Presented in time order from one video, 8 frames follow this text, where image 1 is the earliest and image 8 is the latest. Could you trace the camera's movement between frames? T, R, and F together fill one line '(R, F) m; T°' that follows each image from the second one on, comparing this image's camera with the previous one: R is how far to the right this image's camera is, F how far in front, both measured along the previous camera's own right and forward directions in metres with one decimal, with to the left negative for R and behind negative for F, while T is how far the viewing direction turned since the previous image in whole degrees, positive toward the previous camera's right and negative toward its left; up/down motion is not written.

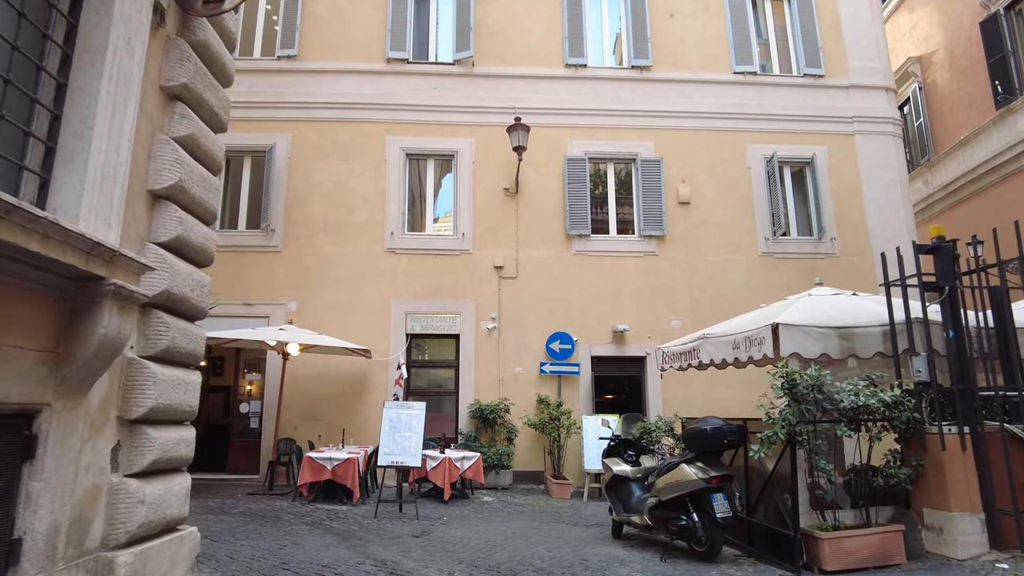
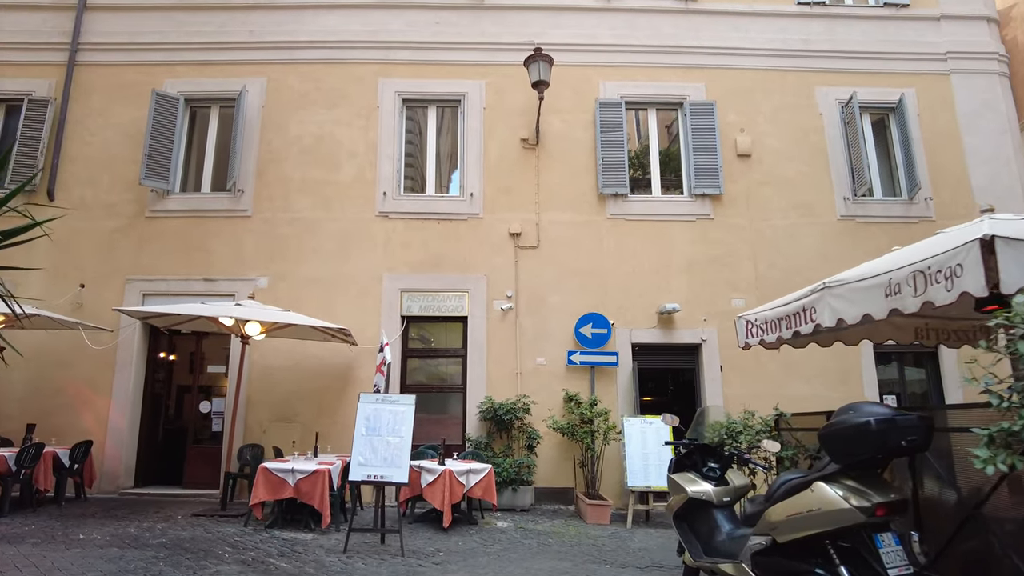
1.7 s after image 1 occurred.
(0.0, +2.1) m; -2°
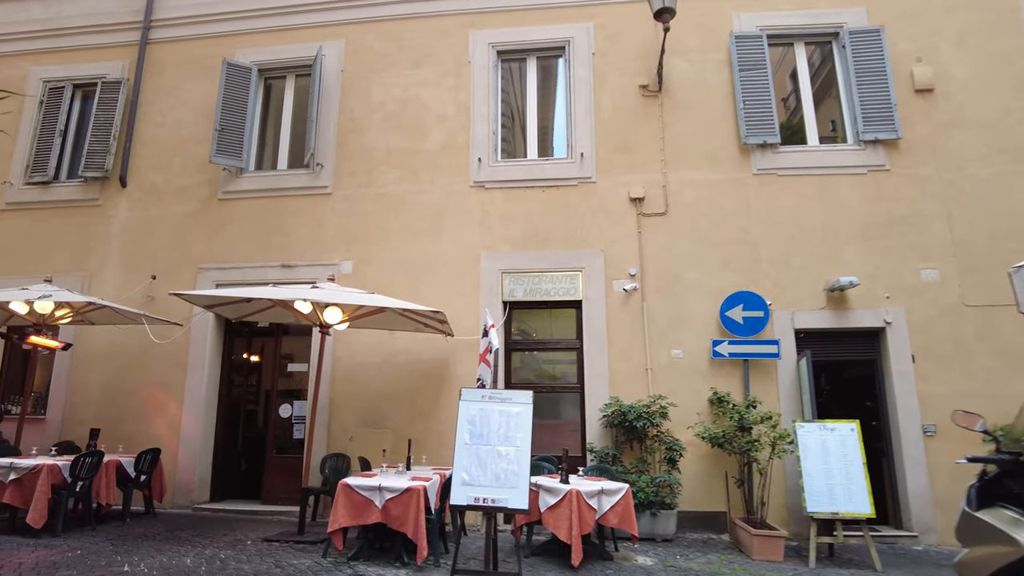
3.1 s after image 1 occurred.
(-0.4, +1.5) m; -7°
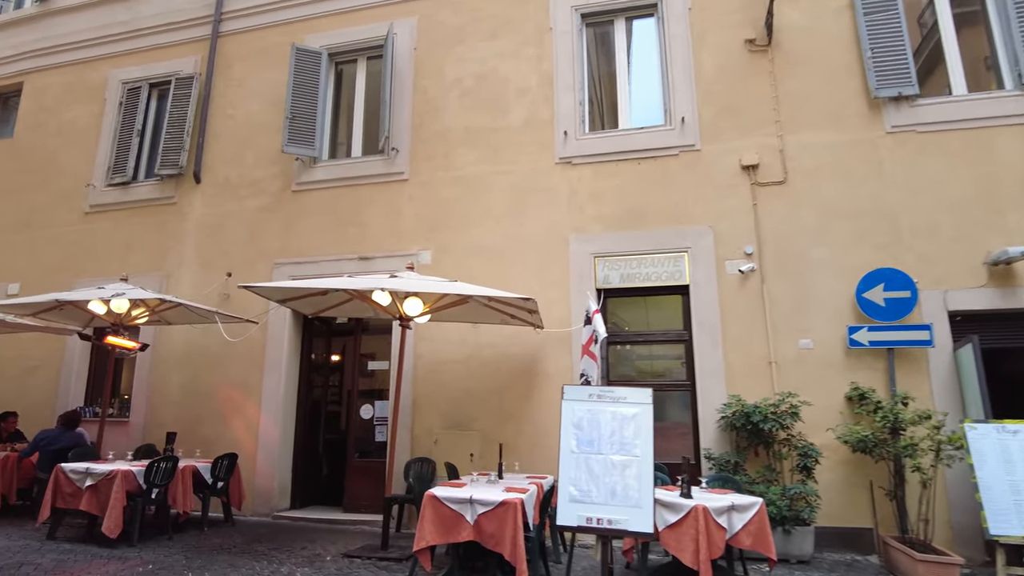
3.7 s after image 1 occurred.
(-0.2, +0.7) m; -6°
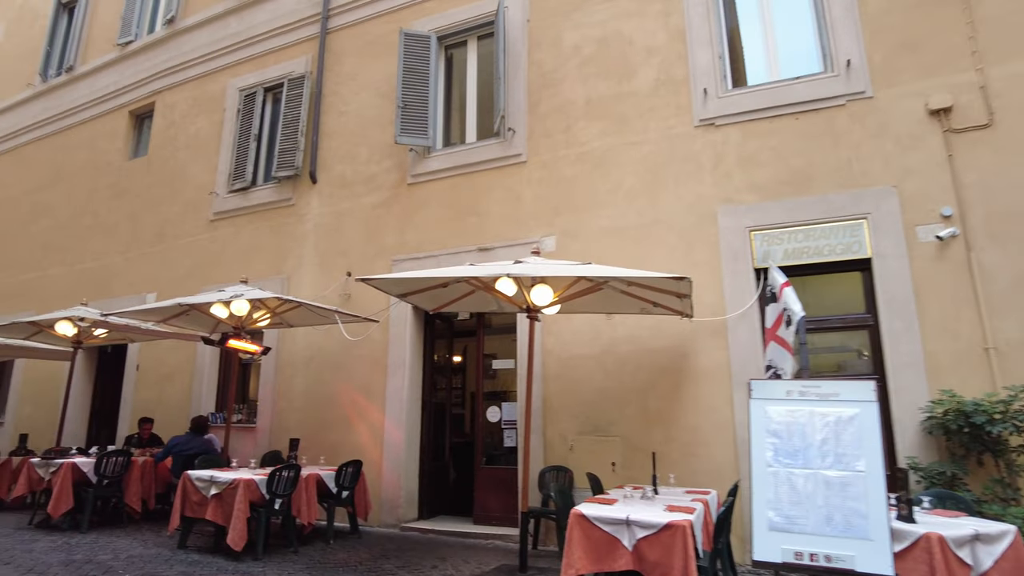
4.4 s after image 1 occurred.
(-0.2, +0.7) m; -10°
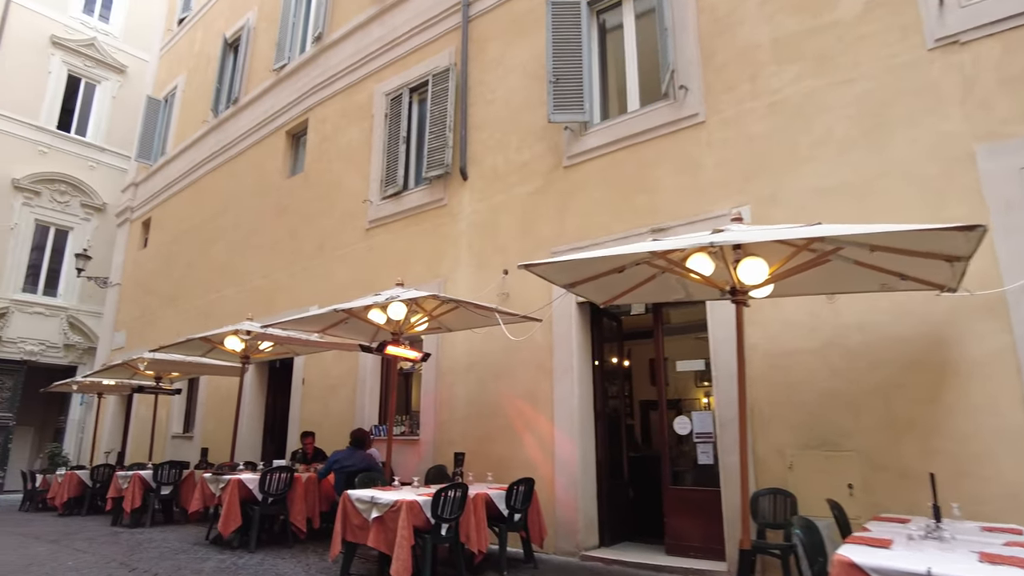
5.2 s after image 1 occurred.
(-0.3, +0.9) m; -13°
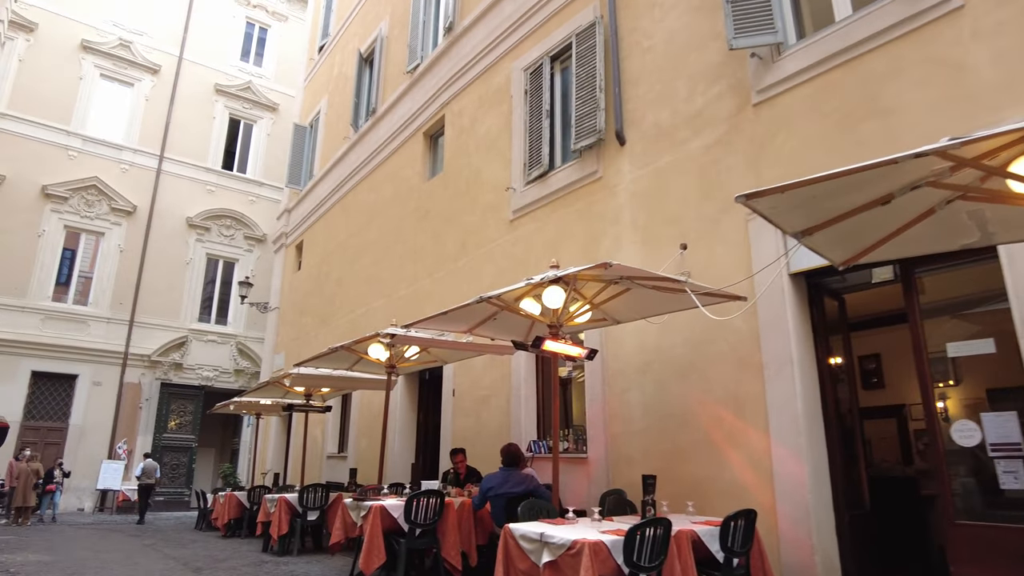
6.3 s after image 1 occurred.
(-0.3, +1.2) m; -12°
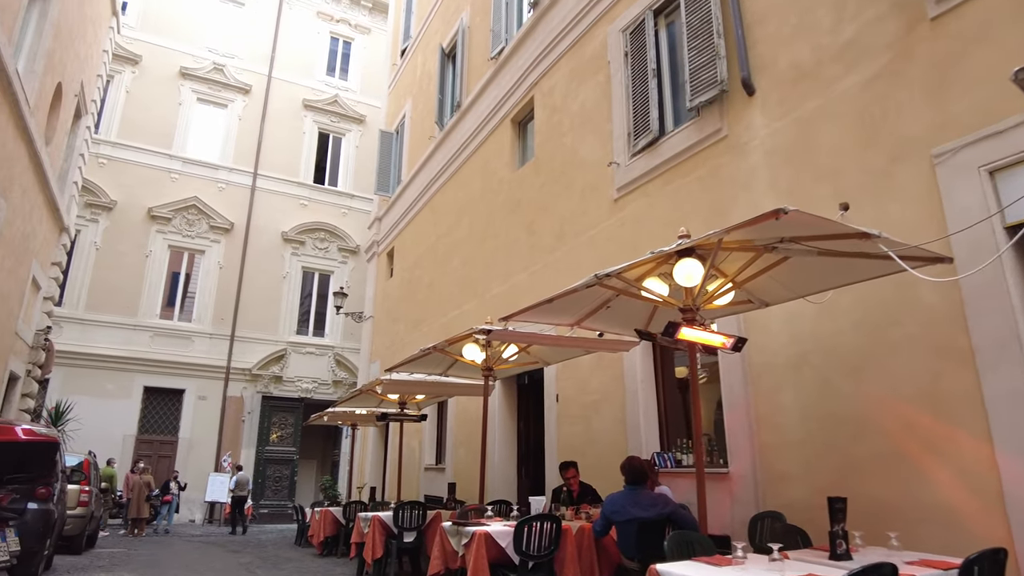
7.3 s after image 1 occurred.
(-0.2, +0.9) m; -8°
